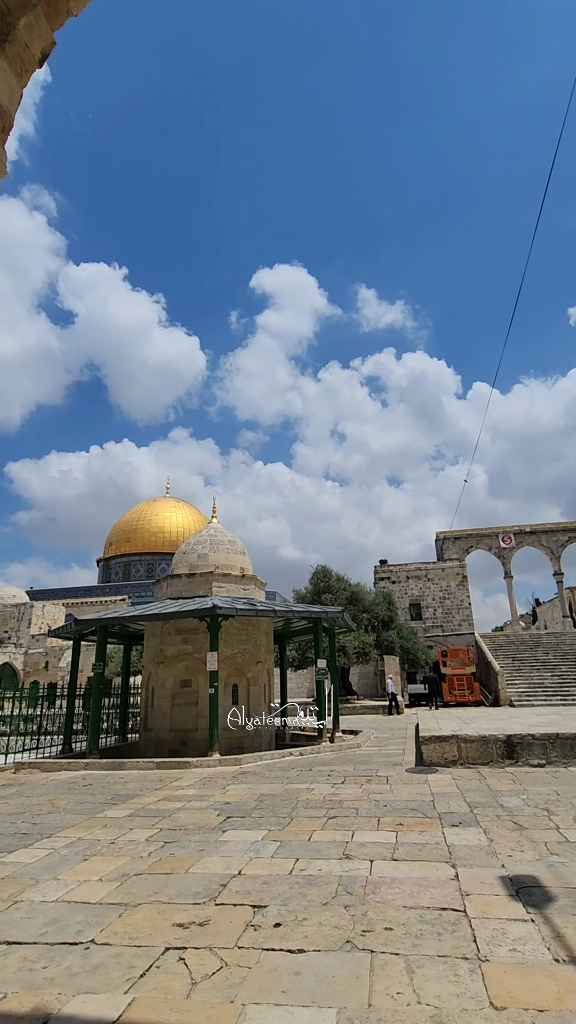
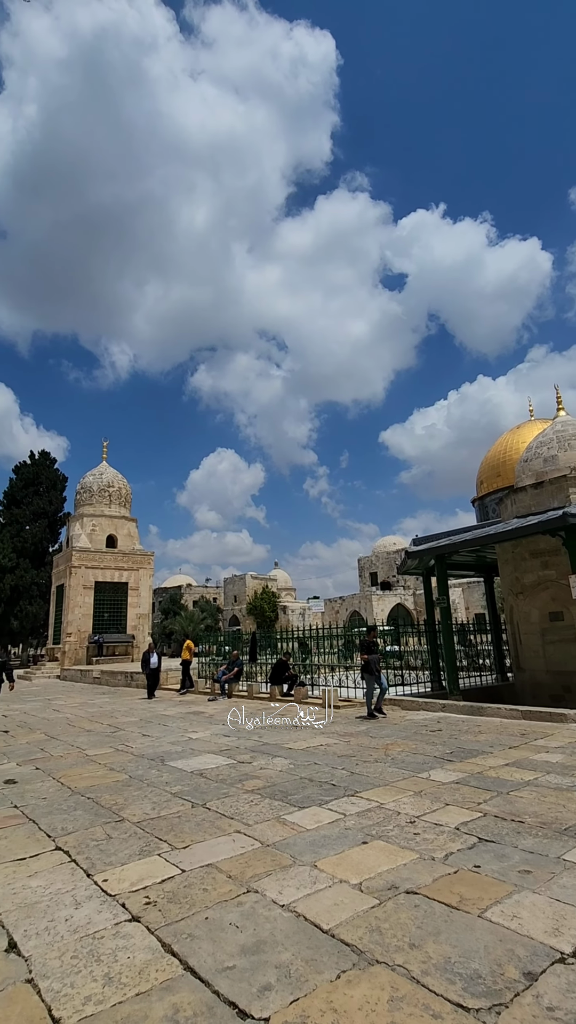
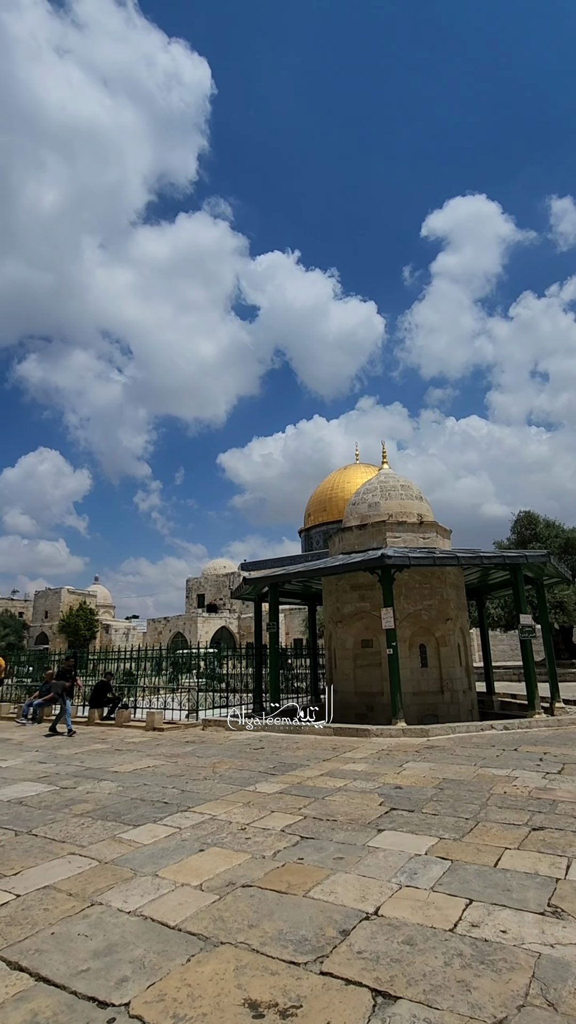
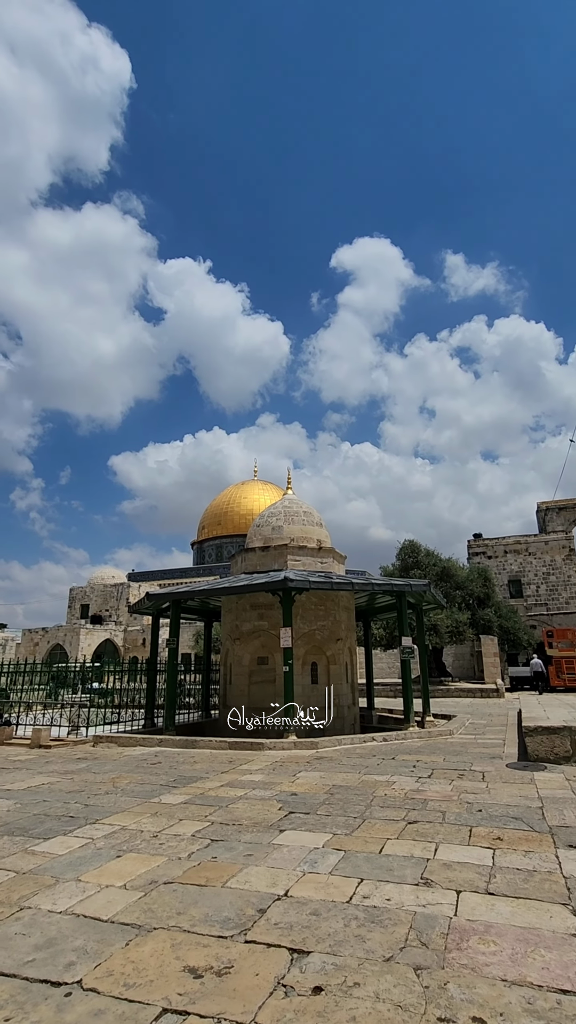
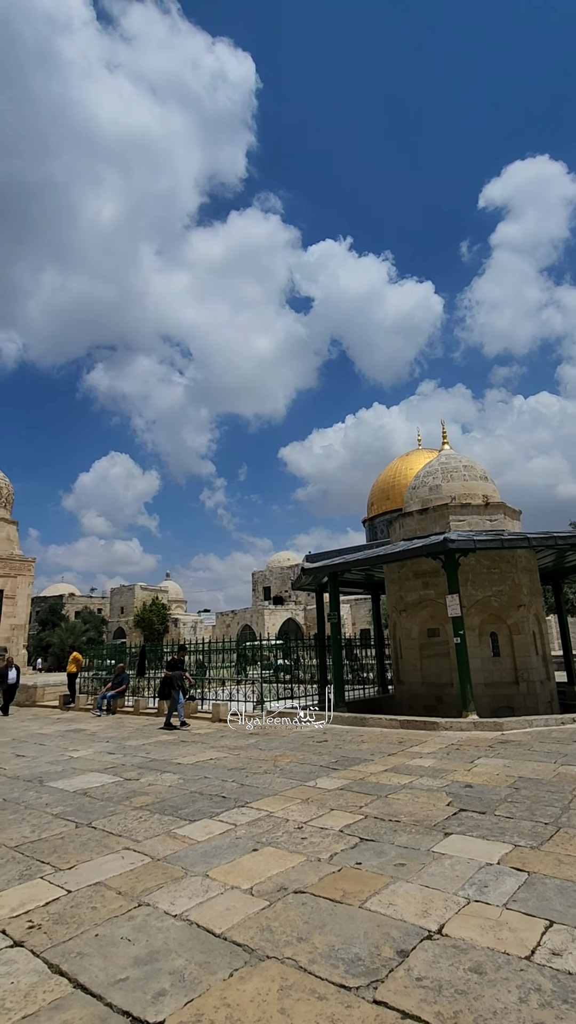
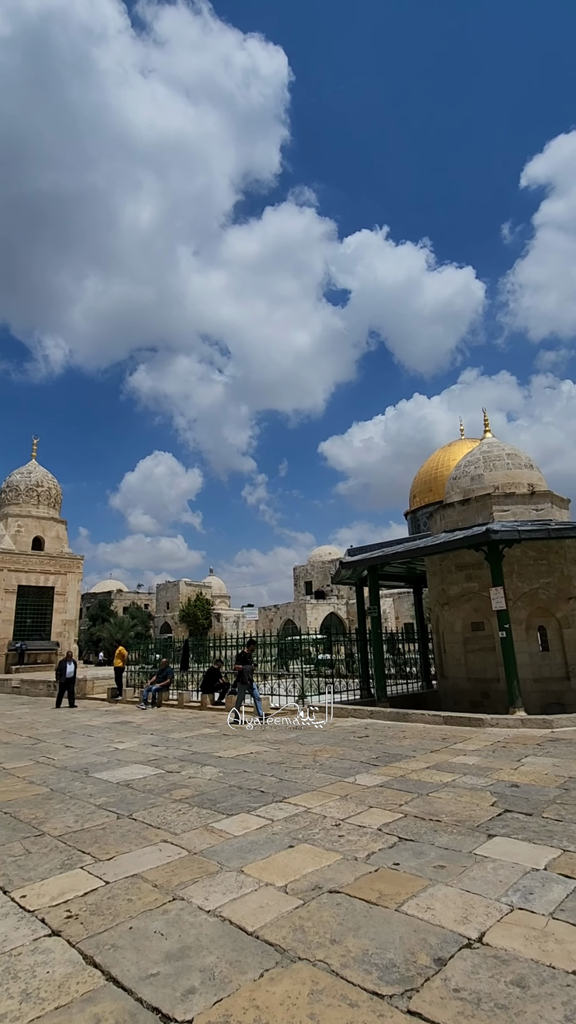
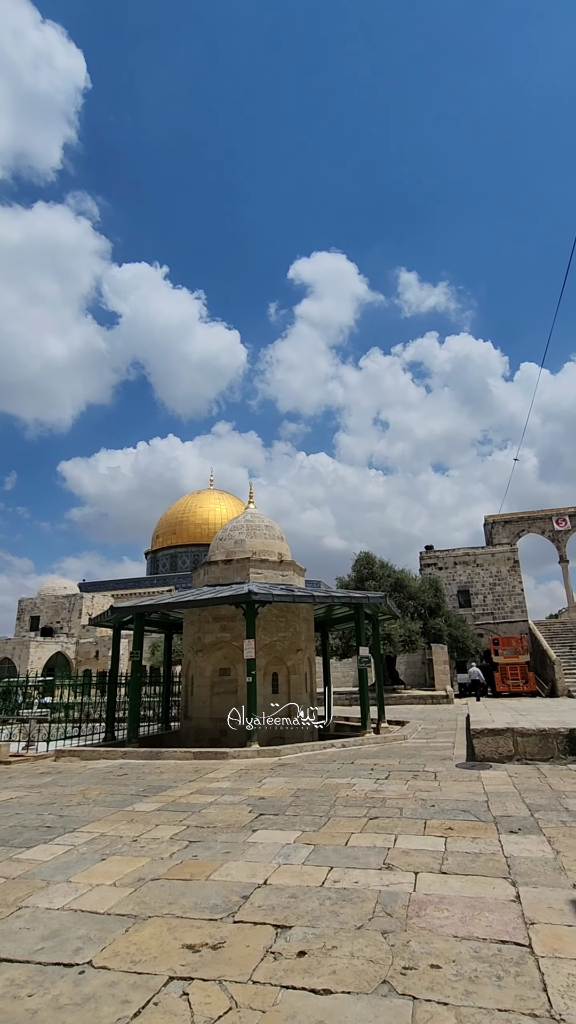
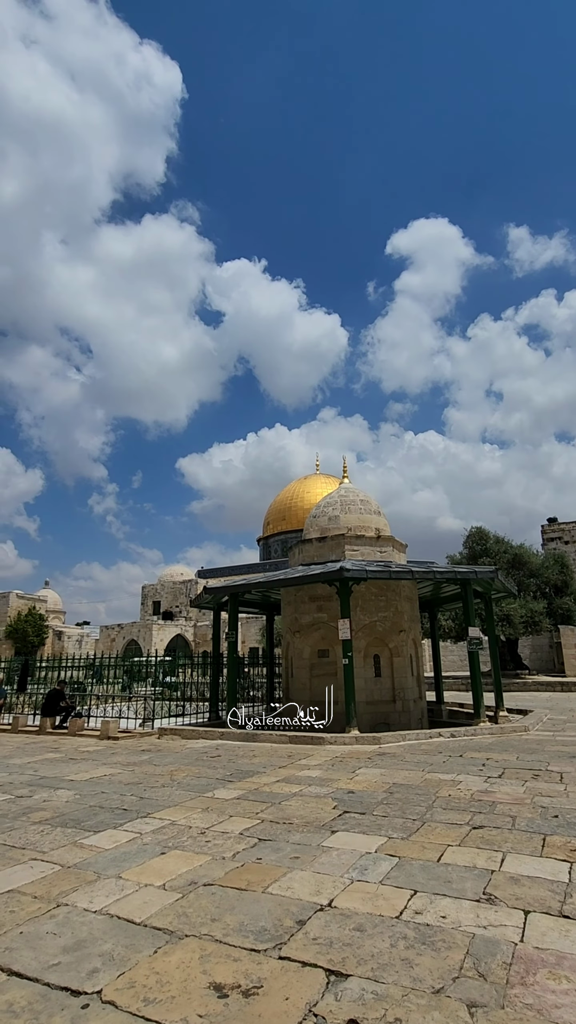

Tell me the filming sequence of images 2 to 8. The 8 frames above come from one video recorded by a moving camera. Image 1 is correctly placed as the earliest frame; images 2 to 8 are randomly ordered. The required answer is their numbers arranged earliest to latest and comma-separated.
7, 4, 8, 3, 5, 6, 2
